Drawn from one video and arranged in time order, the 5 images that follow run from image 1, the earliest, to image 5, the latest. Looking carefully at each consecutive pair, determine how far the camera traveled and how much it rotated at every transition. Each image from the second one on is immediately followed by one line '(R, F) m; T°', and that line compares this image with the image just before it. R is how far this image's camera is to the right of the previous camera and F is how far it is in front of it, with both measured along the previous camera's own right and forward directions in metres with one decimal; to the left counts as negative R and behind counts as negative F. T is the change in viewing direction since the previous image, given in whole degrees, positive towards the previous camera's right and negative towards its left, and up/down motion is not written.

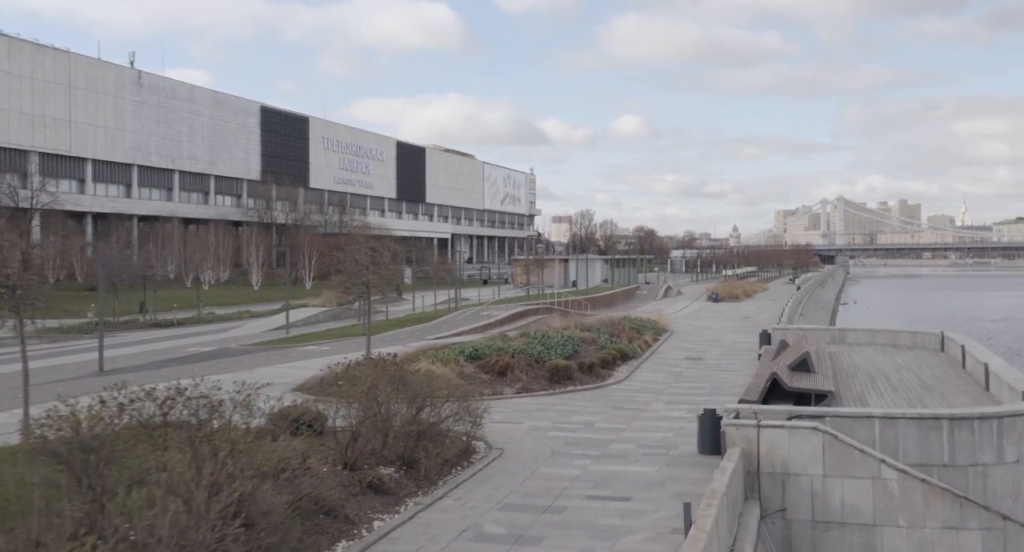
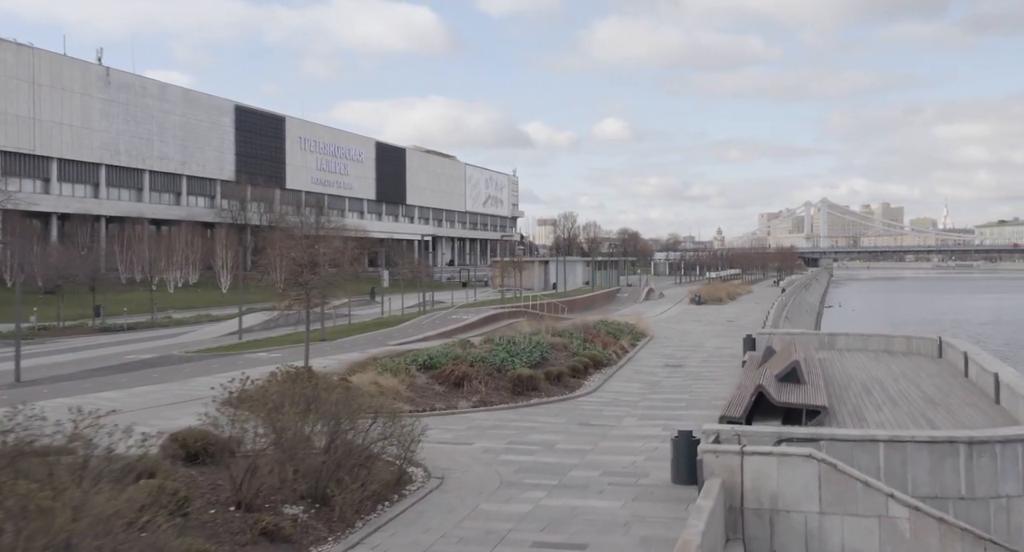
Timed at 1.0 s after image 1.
(+0.6, +1.7) m; +1°
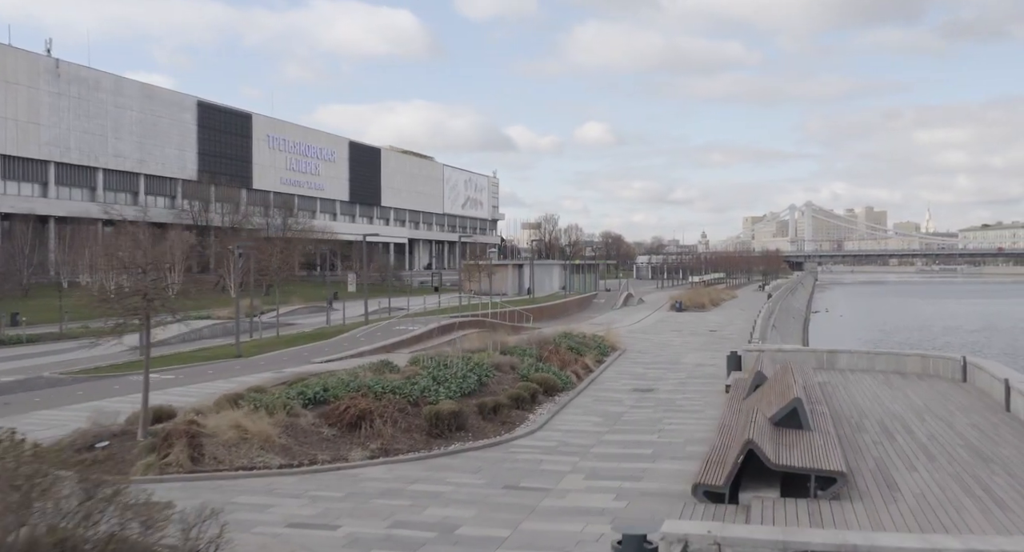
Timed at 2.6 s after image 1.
(+1.1, +3.6) m; +1°
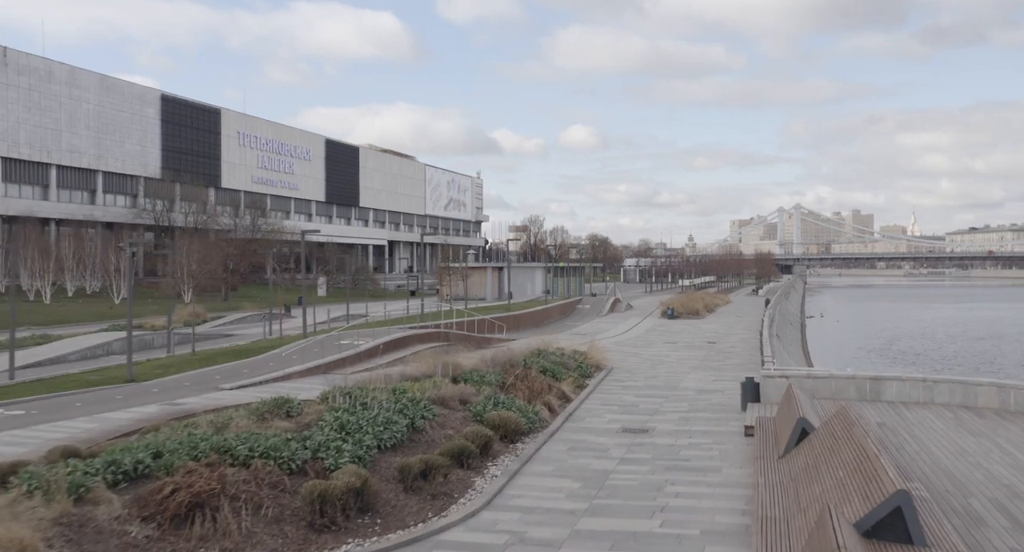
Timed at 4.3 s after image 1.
(+0.6, +4.1) m; +1°
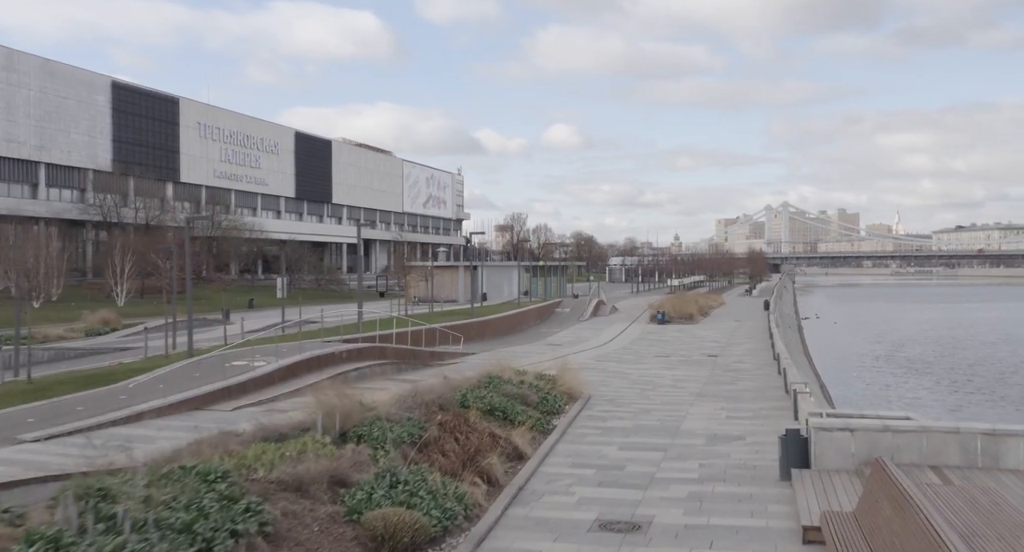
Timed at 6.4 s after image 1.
(+0.8, +5.1) m; +1°
